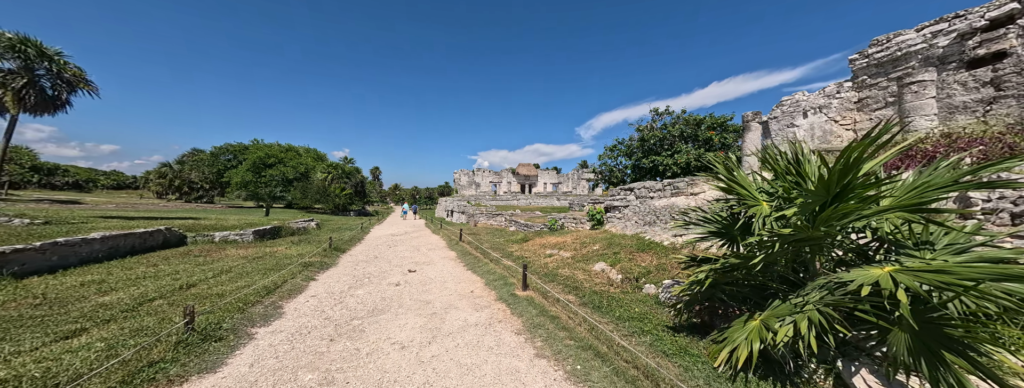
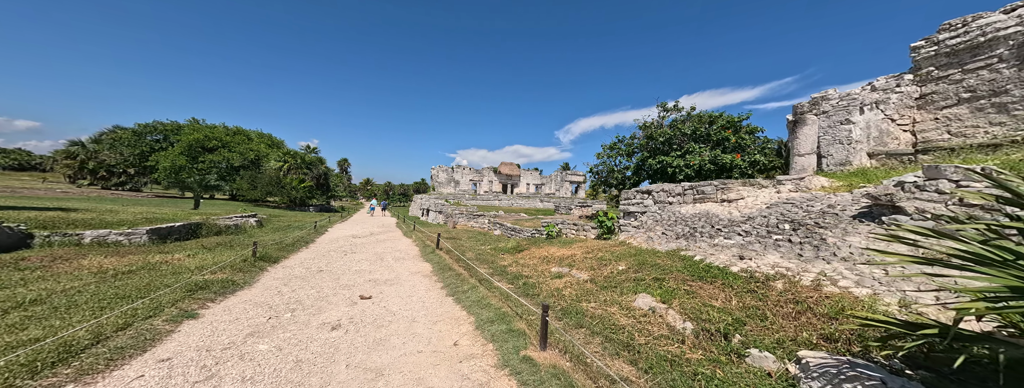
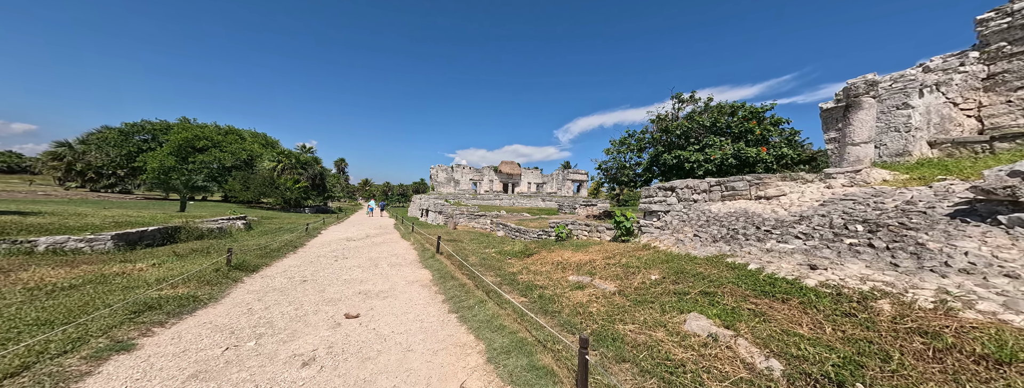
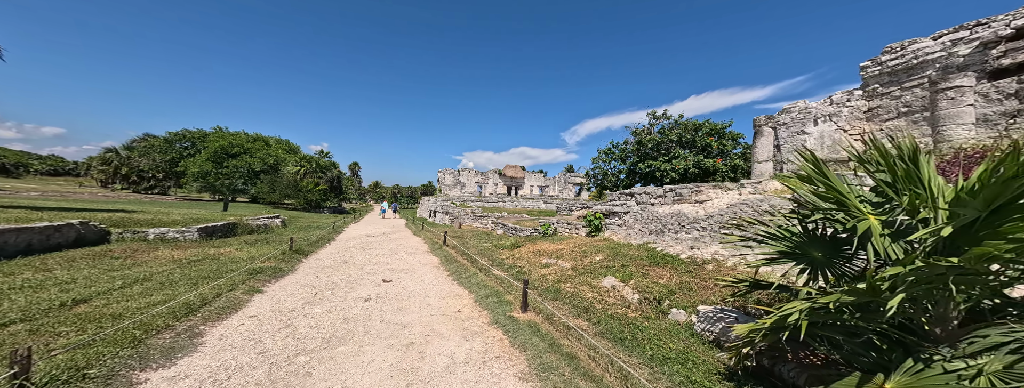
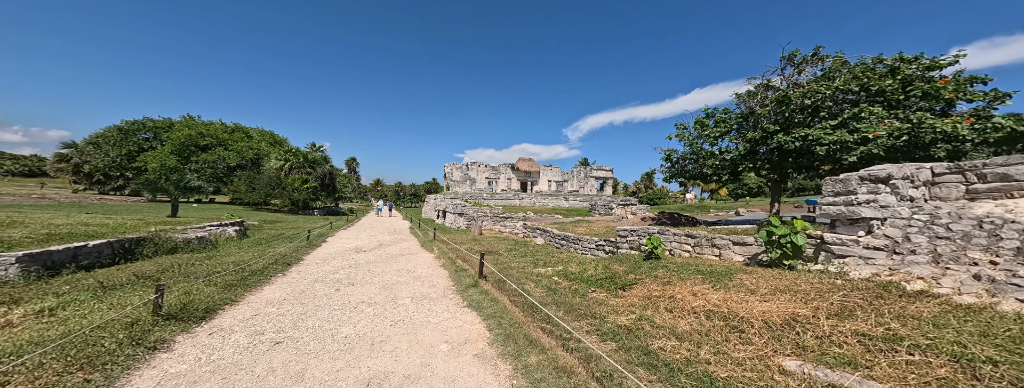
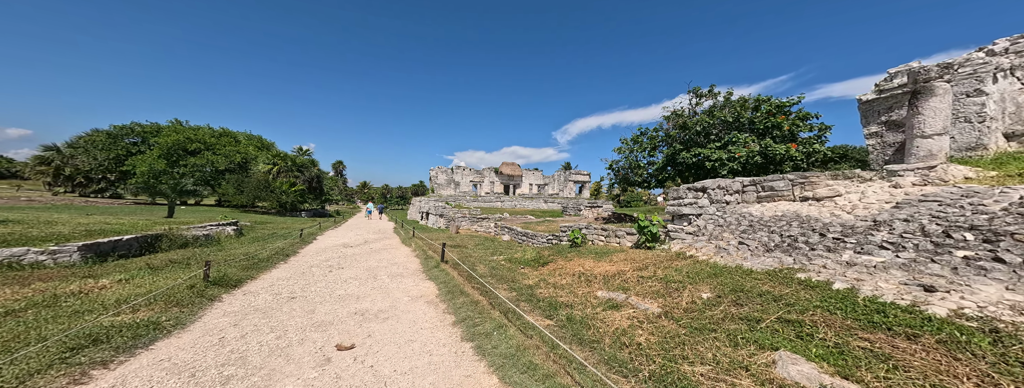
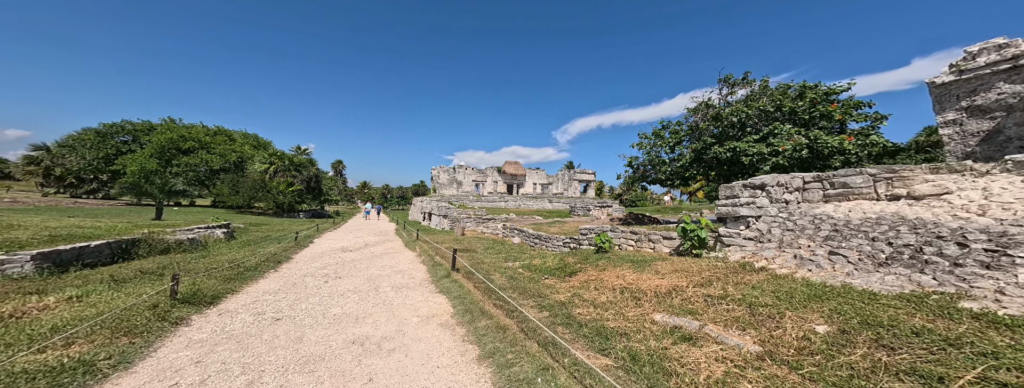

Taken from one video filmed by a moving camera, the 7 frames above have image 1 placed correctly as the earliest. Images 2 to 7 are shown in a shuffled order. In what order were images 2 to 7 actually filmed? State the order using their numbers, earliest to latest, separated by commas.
4, 2, 3, 6, 7, 5
